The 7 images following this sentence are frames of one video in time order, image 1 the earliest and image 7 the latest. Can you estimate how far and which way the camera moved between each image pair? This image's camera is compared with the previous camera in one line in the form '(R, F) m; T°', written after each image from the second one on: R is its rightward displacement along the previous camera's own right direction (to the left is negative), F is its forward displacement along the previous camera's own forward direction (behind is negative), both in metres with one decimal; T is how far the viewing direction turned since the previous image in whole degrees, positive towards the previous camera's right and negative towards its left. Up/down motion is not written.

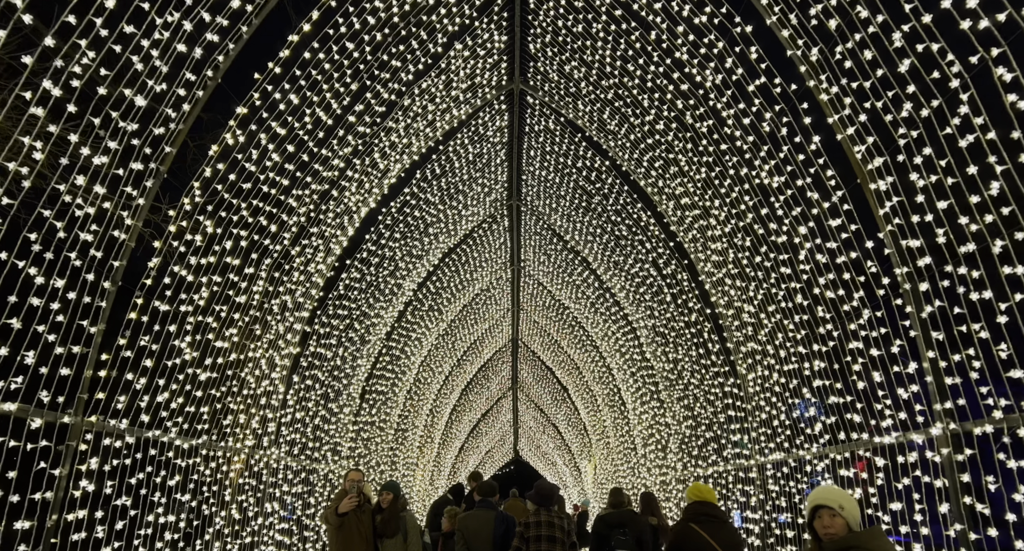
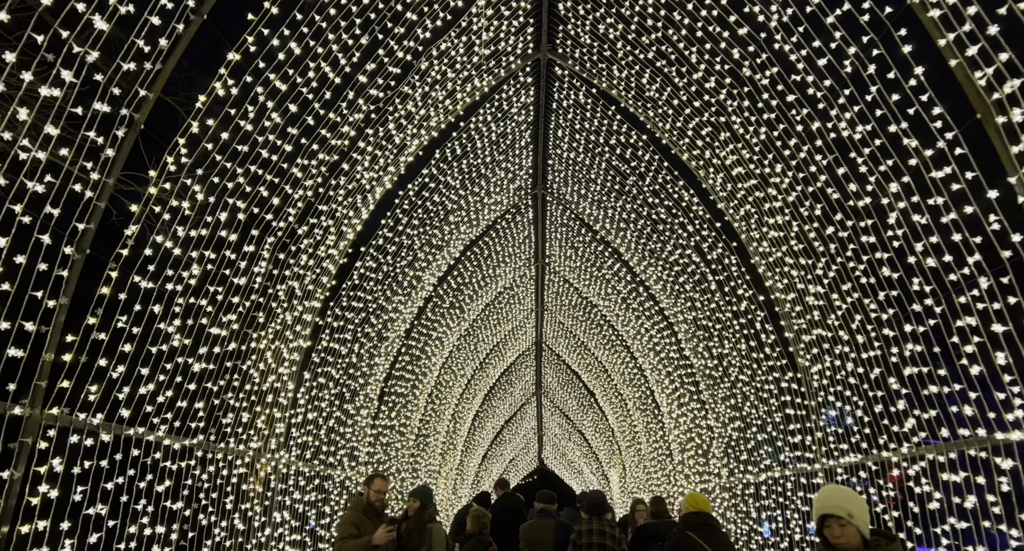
(-0.2, +1.1) m; -2°
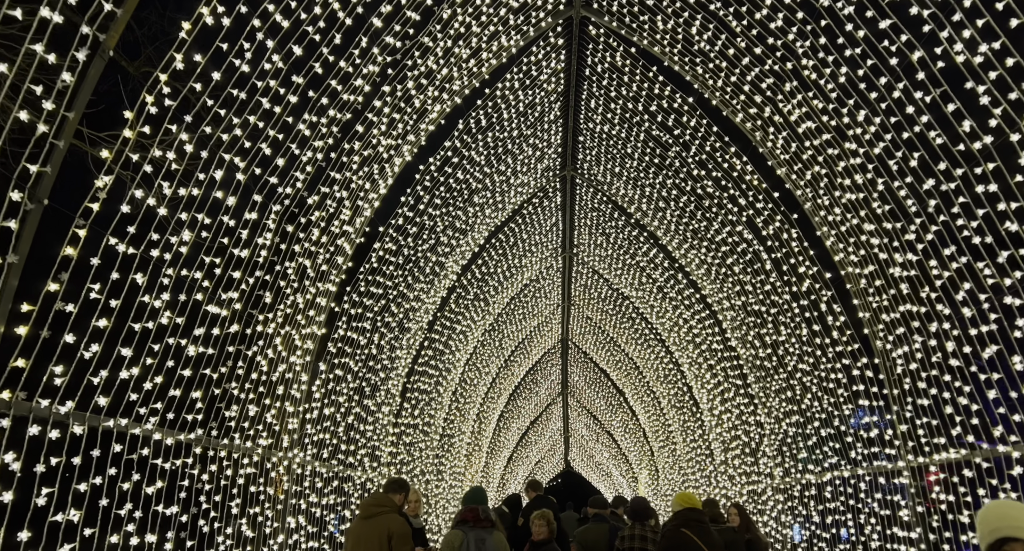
(-0.2, +1.0) m; -2°
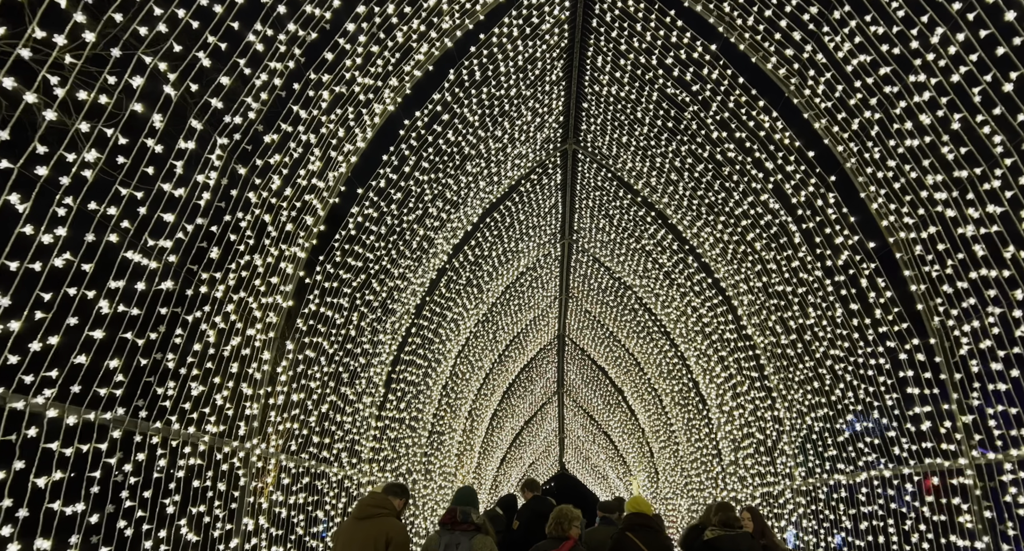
(0.0, +1.3) m; 0°
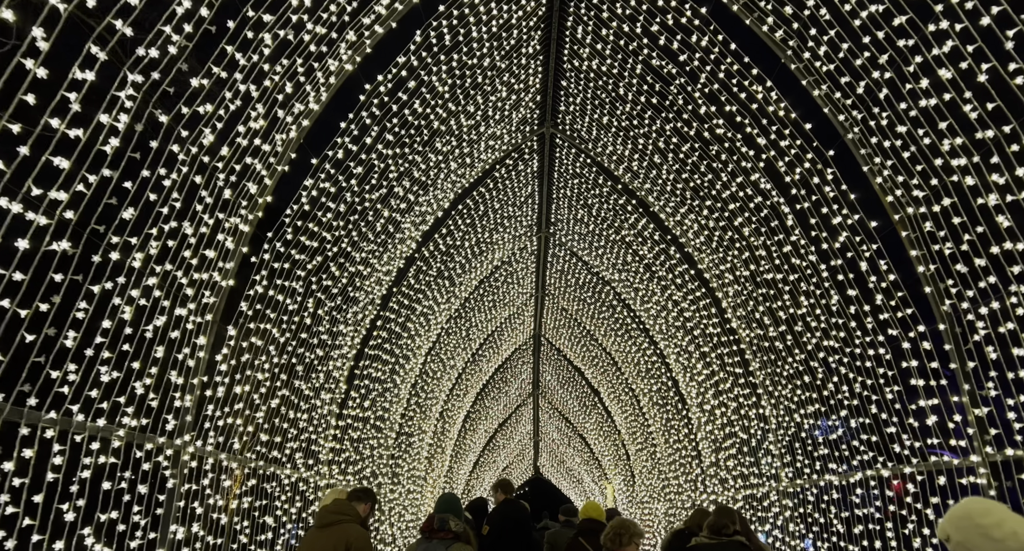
(+0.1, +0.8) m; +2°
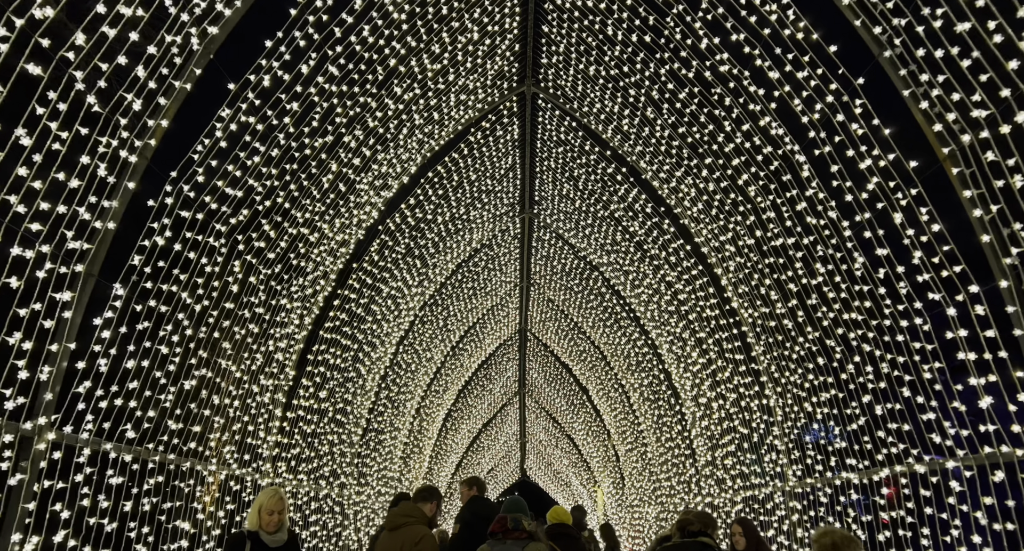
(+0.3, +1.5) m; +1°
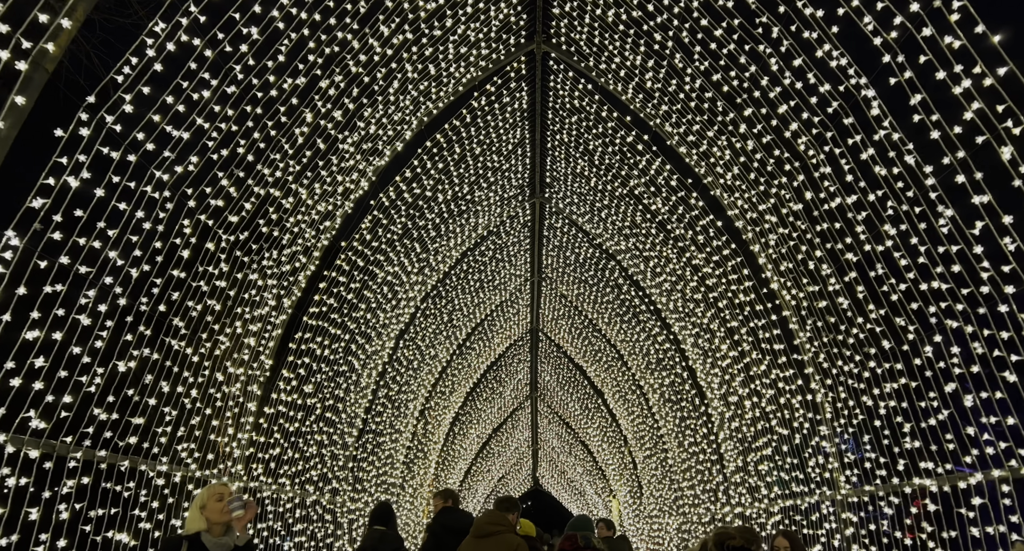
(+0.1, +1.4) m; -1°
